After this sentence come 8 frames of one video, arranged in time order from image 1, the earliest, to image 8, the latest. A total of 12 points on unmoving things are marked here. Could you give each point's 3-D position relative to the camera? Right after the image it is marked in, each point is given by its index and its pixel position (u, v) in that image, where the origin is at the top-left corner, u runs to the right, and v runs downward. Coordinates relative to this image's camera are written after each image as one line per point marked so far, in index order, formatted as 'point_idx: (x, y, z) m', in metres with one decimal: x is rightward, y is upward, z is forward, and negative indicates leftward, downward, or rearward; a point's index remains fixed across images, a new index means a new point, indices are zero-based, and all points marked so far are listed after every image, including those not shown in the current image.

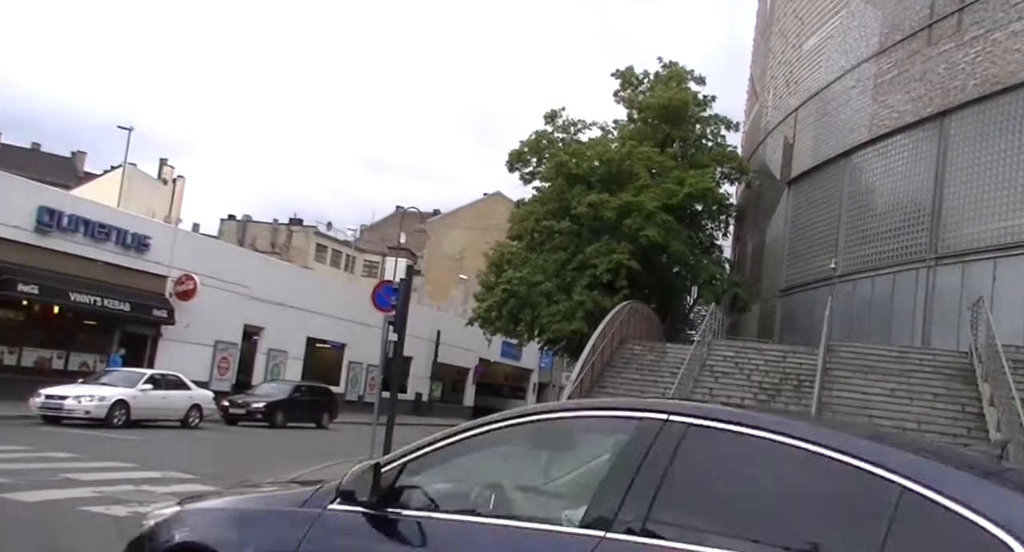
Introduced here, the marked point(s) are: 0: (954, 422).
0: (+9.1, -3.0, +18.7) m
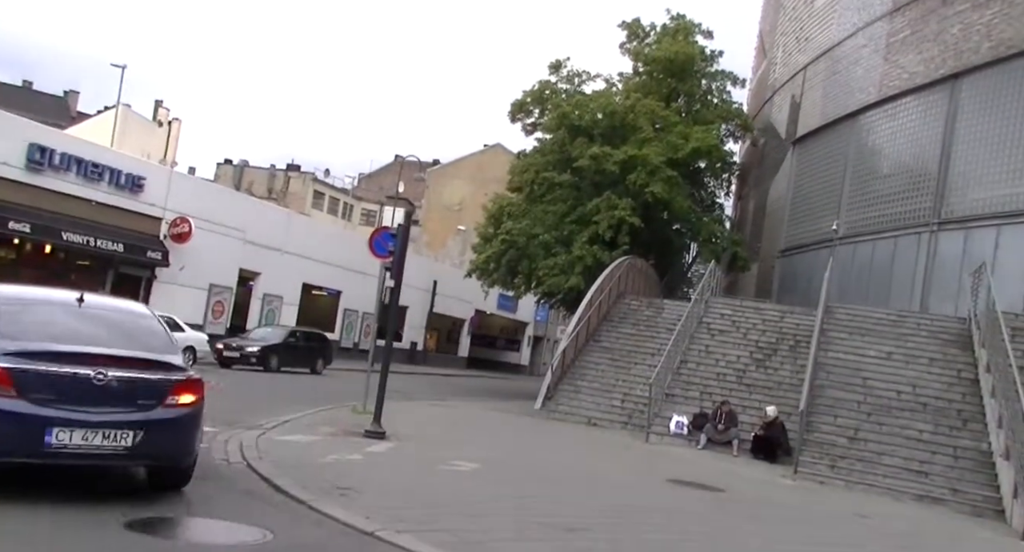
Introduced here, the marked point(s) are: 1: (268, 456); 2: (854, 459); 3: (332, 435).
0: (+9.0, -2.3, +18.7) m
1: (-2.8, -2.1, +10.6) m
2: (+6.3, -3.4, +16.7) m
3: (-2.8, -2.4, +13.9) m
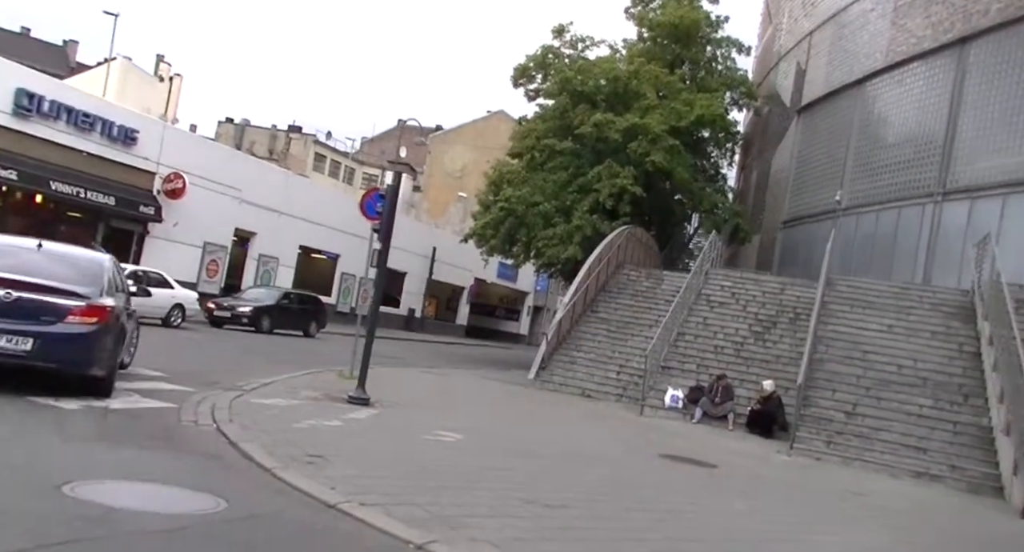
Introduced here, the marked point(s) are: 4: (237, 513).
0: (+8.8, -1.8, +18.3) m
1: (-3.0, -1.6, +10.2) m
2: (+6.1, -2.9, +16.3) m
3: (-2.9, -1.9, +13.5) m
4: (-1.9, -1.6, +6.2) m
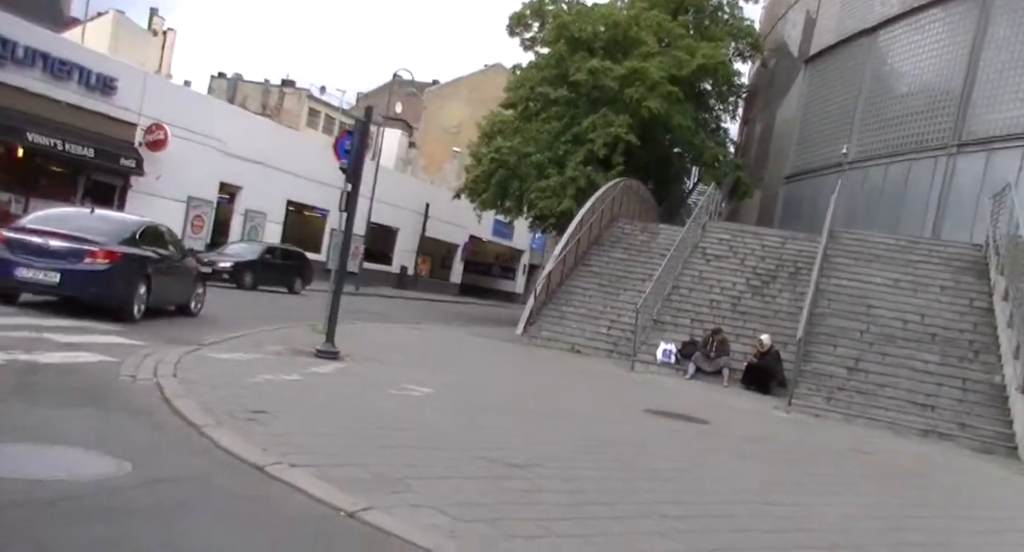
0: (+8.5, -0.8, +17.4) m
1: (-3.3, -1.0, +9.3) m
2: (+5.8, -2.0, +15.5) m
3: (-3.2, -1.1, +12.6) m
4: (-2.2, -1.2, +5.3) m
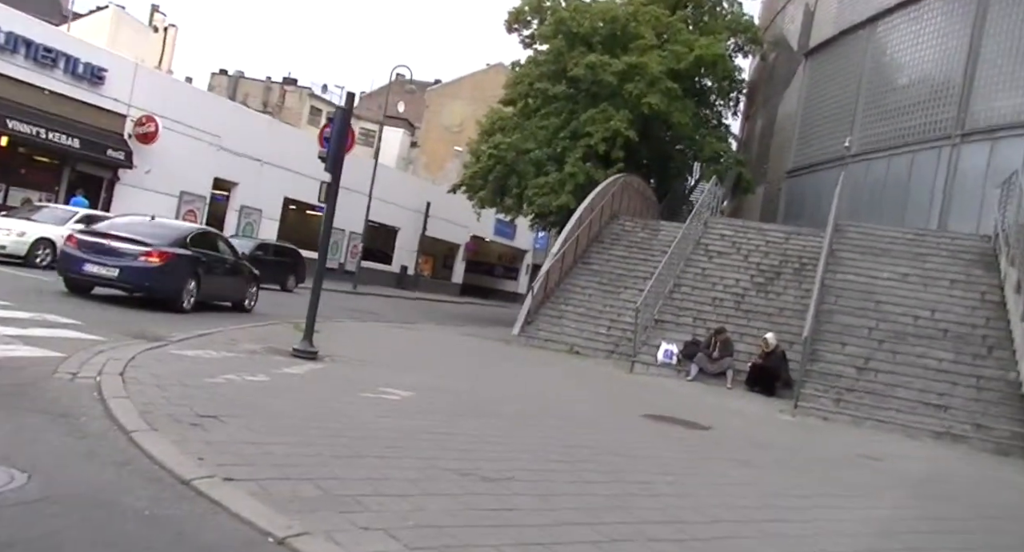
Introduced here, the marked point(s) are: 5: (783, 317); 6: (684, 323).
0: (+8.4, -0.7, +16.5) m
1: (-3.5, -0.9, +8.5) m
2: (+5.7, -1.9, +14.7) m
3: (-3.4, -1.0, +11.8) m
4: (-2.4, -1.1, +4.5) m
5: (+5.5, -0.9, +18.4) m
6: (+3.6, -1.0, +18.7) m
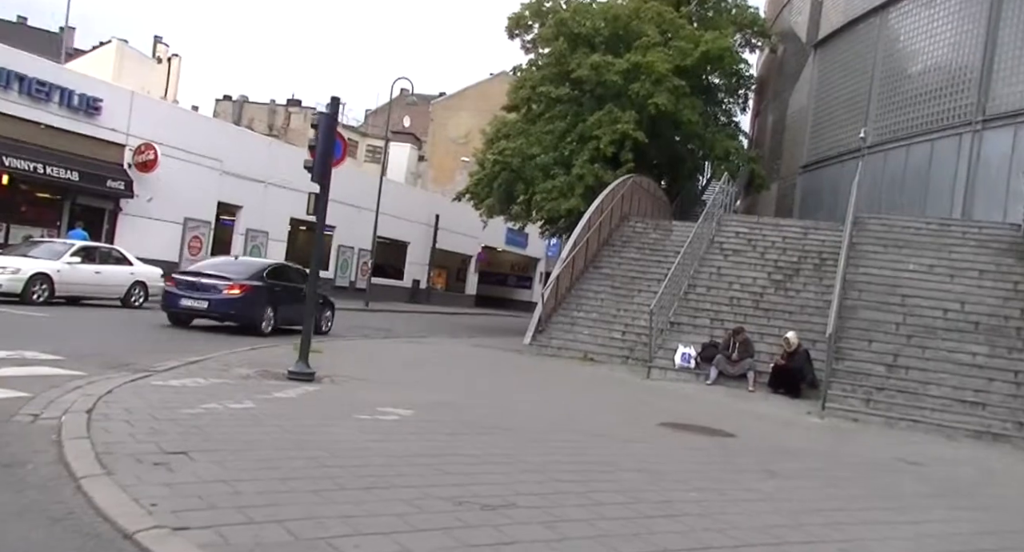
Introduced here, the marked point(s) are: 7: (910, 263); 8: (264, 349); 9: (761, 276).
0: (+8.6, -0.5, +15.8) m
1: (-3.5, -1.1, +7.9) m
2: (+5.9, -1.8, +13.9) m
3: (-3.3, -1.2, +11.2) m
4: (-2.4, -1.2, +3.9) m
5: (+5.7, -0.8, +17.6) m
6: (+3.8, -1.0, +18.0) m
7: (+7.8, +0.3, +17.7) m
8: (-3.9, -1.1, +14.4) m
9: (+5.3, 0.0, +19.4) m
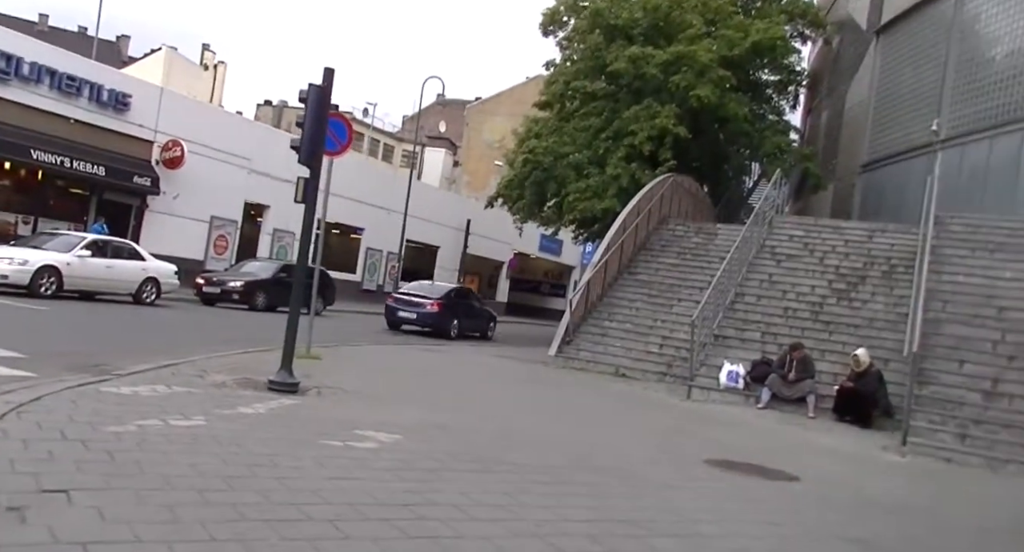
0: (+8.9, -0.7, +13.6) m
1: (-3.4, -1.0, +6.2) m
2: (+6.1, -1.9, +11.8) m
3: (-3.1, -1.2, +9.6) m
4: (-2.5, -1.1, +2.2) m
5: (+6.1, -0.9, +15.6) m
6: (+4.2, -1.1, +16.0) m
7: (+8.2, 0.0, +15.6) m
8: (-3.6, -1.1, +12.7) m
9: (+5.9, -0.2, +17.3) m
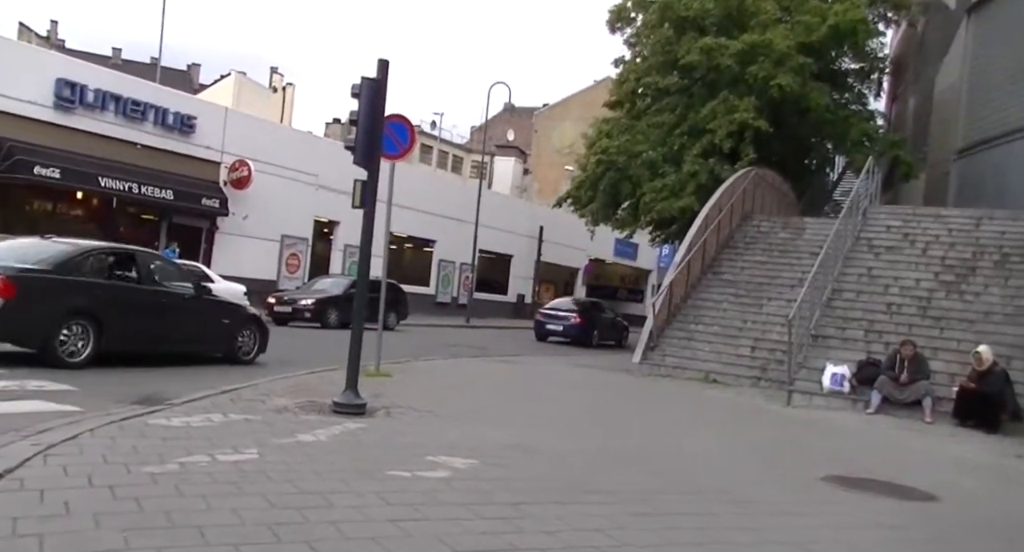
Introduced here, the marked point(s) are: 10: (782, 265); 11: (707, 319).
0: (+10.0, -0.4, +12.0) m
1: (-2.9, -1.2, +5.6) m
2: (+7.1, -1.7, +10.4) m
3: (-2.3, -1.3, +8.9) m
4: (-2.3, -1.2, +1.6) m
5: (+7.4, -0.7, +14.2) m
6: (+5.5, -1.0, +14.7) m
7: (+9.4, +0.3, +14.0) m
8: (-2.5, -1.3, +12.2) m
9: (+7.2, 0.0, +16.0) m
10: (+5.7, +0.2, +19.3) m
11: (+3.8, -0.9, +17.9) m
